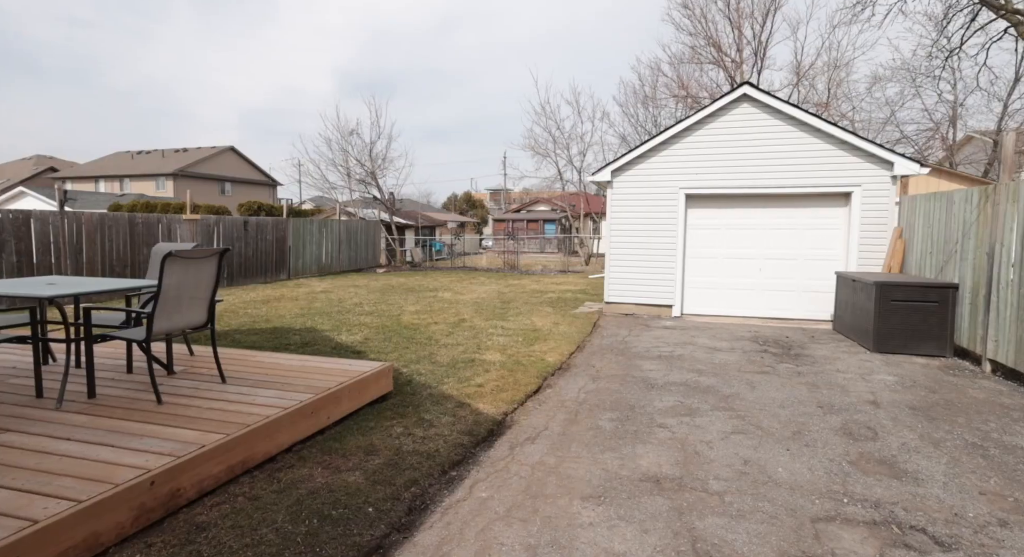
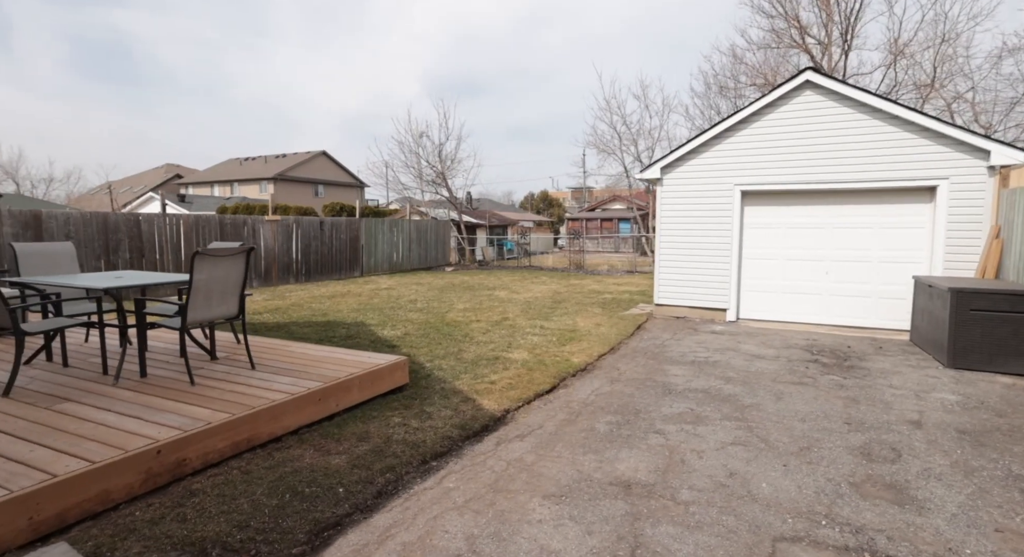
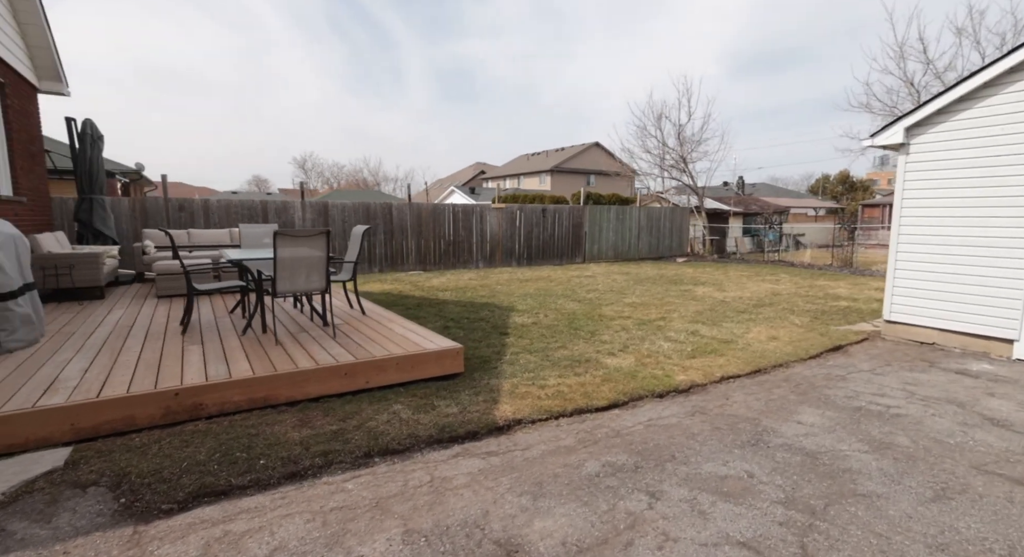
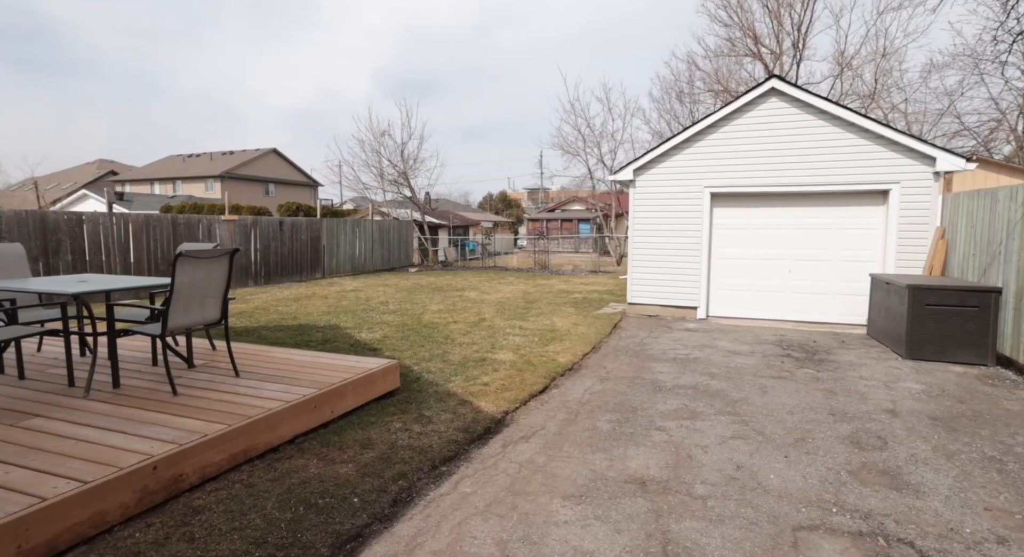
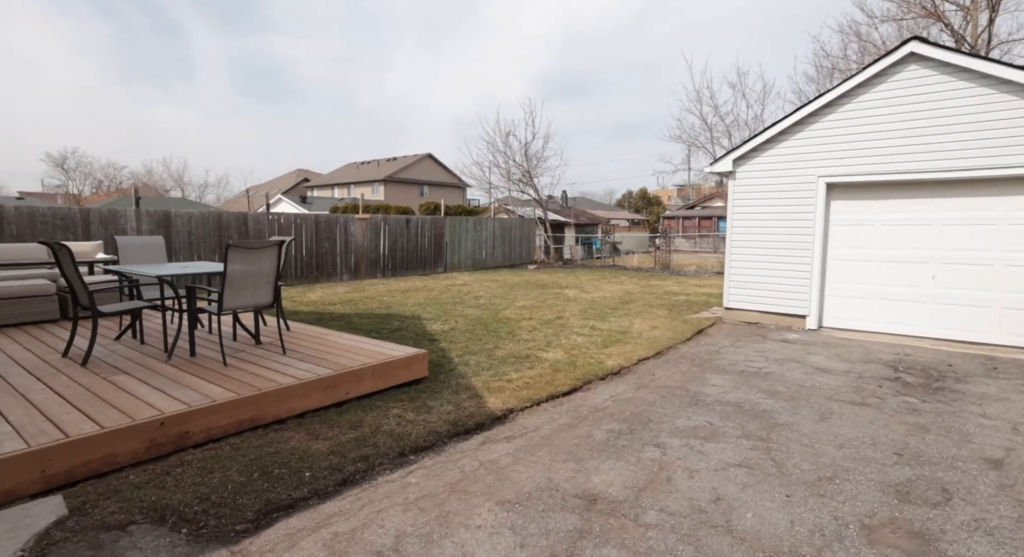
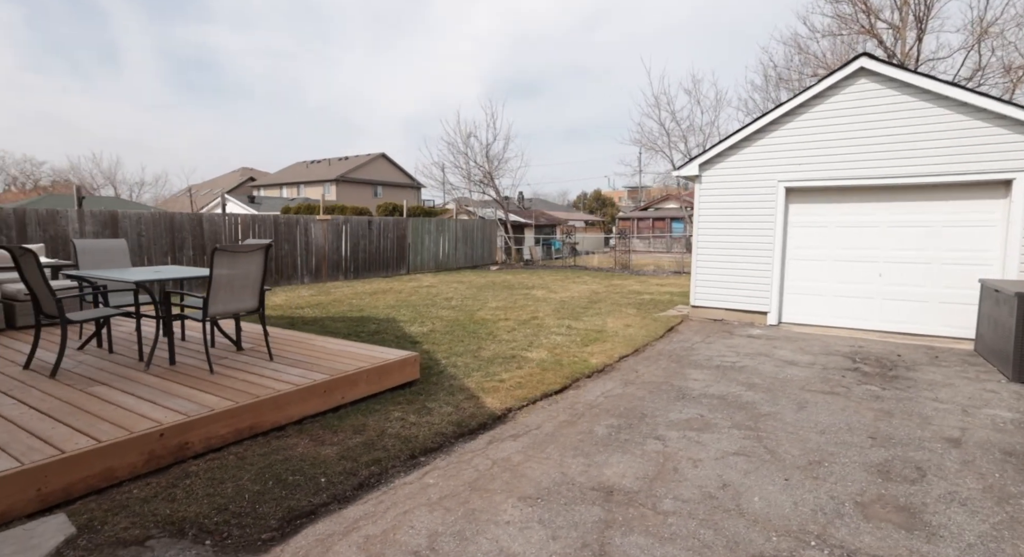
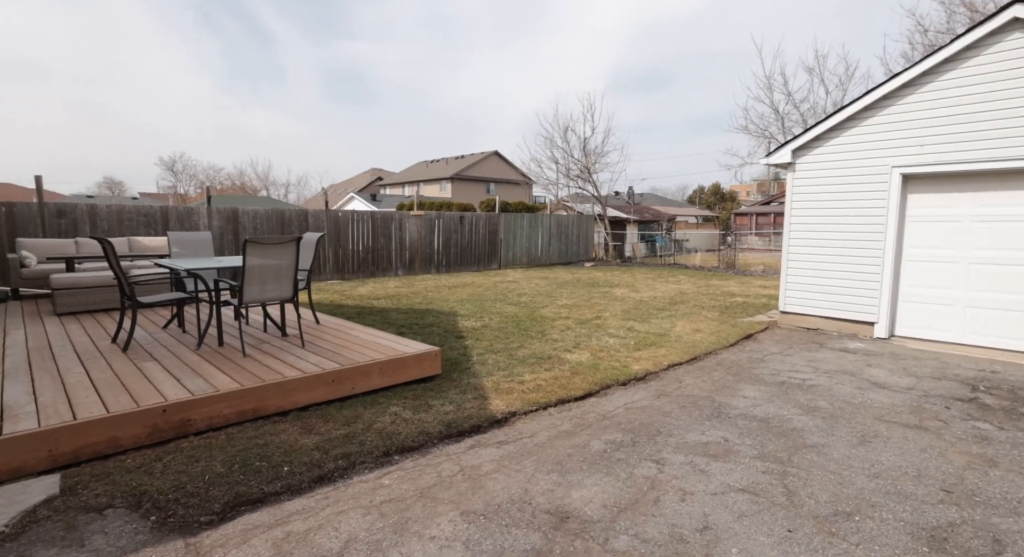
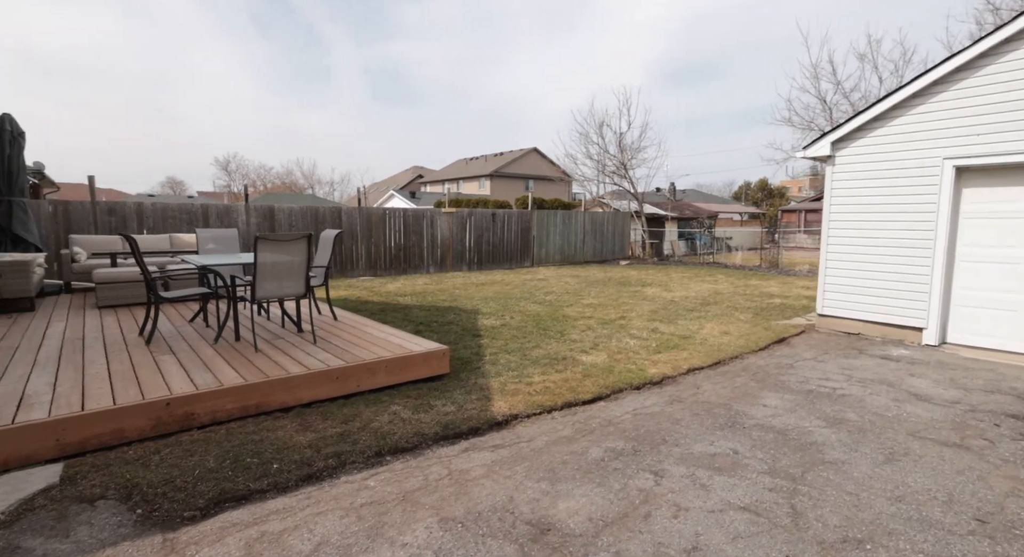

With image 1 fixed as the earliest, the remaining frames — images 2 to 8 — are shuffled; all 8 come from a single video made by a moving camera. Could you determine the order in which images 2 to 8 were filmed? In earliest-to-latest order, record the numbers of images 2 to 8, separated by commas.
4, 2, 6, 5, 7, 8, 3
